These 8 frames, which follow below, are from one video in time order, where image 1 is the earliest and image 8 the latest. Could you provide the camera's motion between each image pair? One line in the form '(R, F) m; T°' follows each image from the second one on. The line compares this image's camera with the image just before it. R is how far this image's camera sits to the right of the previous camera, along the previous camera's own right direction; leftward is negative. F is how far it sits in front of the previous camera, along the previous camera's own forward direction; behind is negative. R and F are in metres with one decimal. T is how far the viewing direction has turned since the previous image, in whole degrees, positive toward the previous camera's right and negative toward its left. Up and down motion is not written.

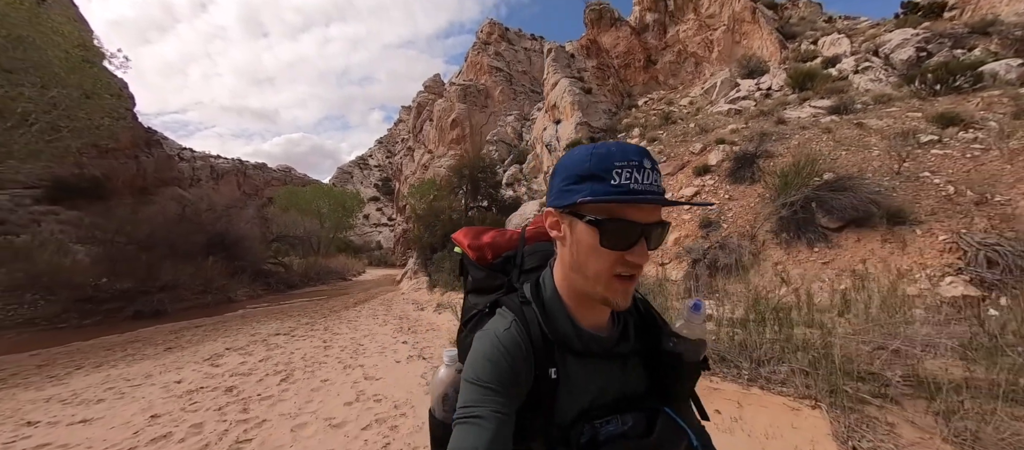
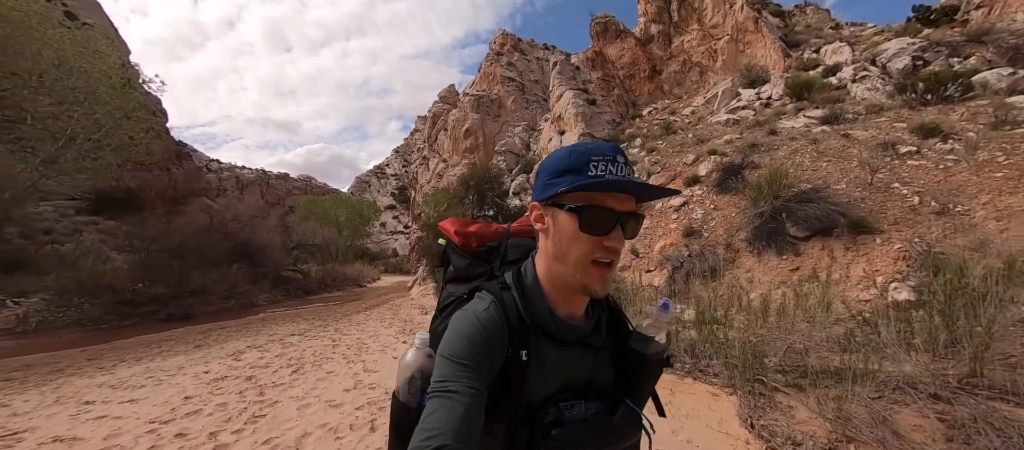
(+0.5, -0.6) m; -2°
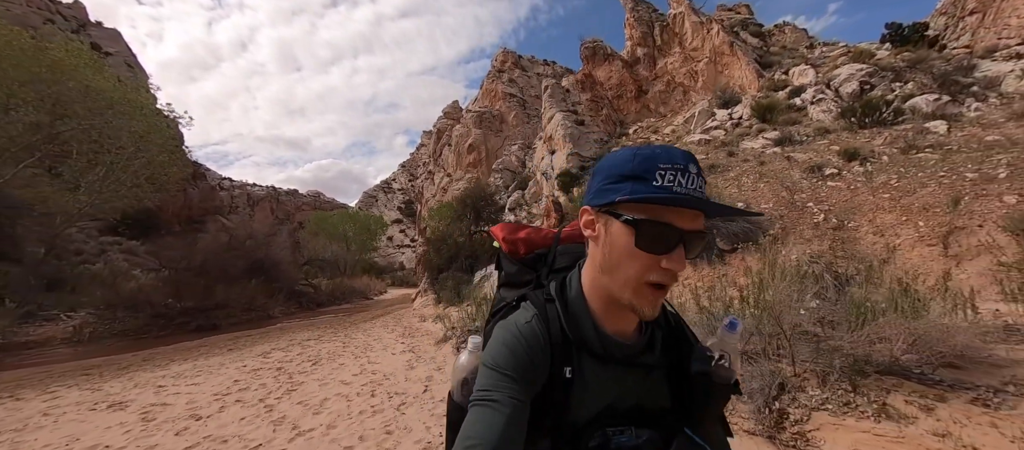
(+0.6, -1.3) m; -1°
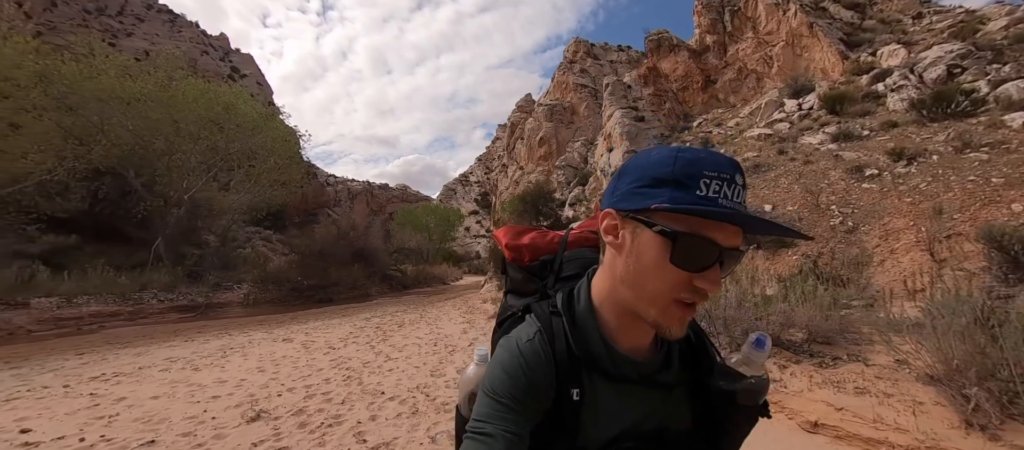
(+1.0, -1.6) m; -12°
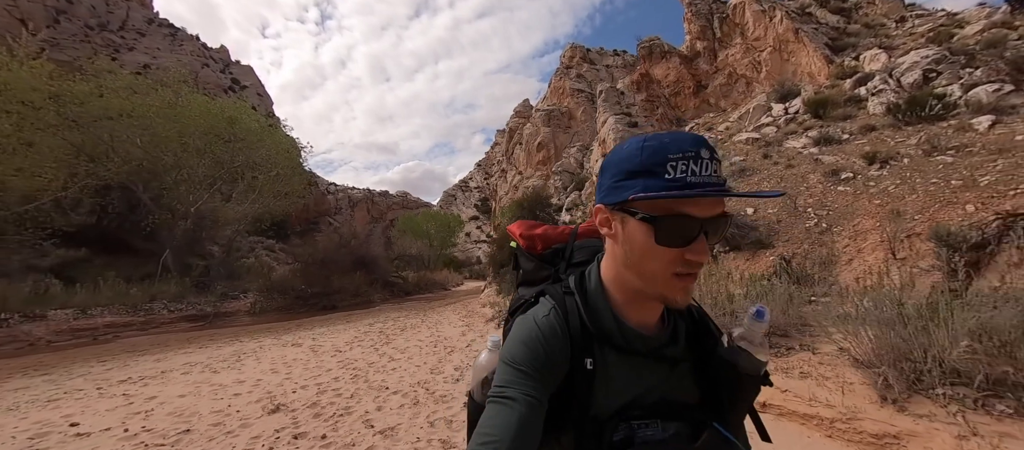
(+0.1, -0.5) m; 0°
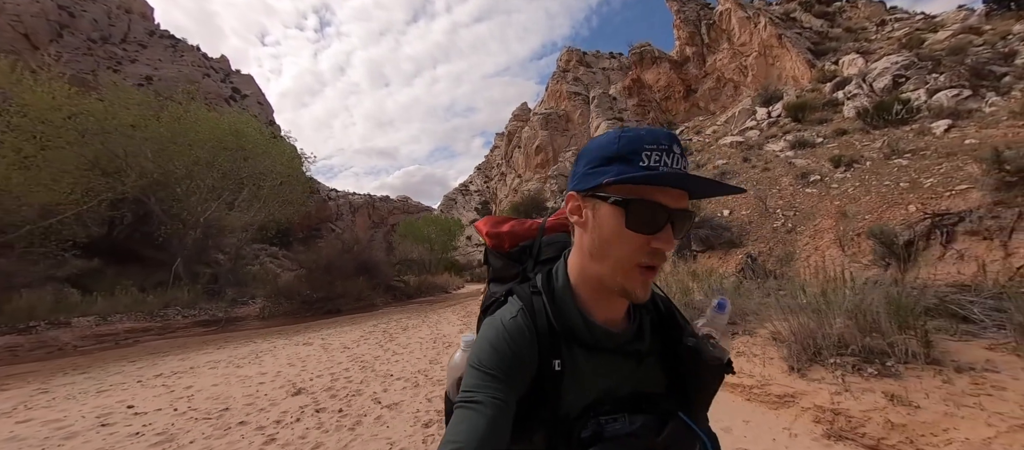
(+0.2, -0.7) m; 0°
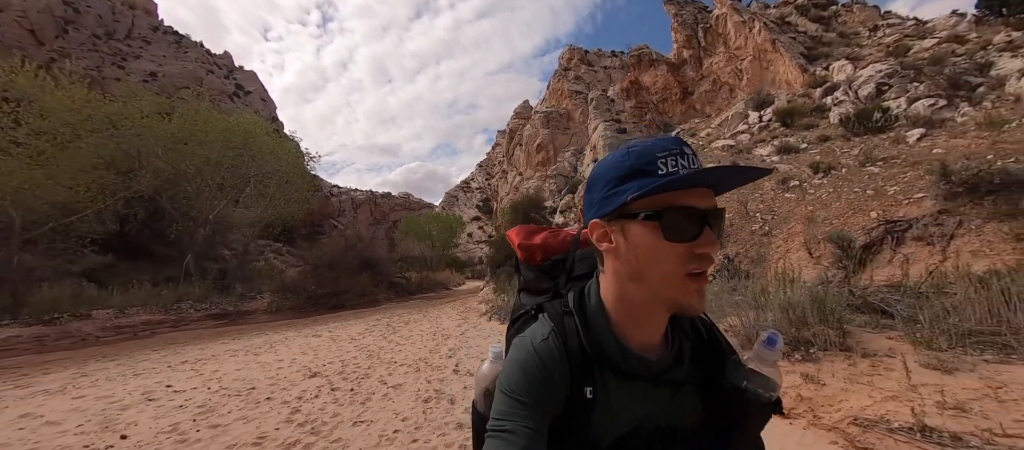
(+0.2, -0.6) m; 0°
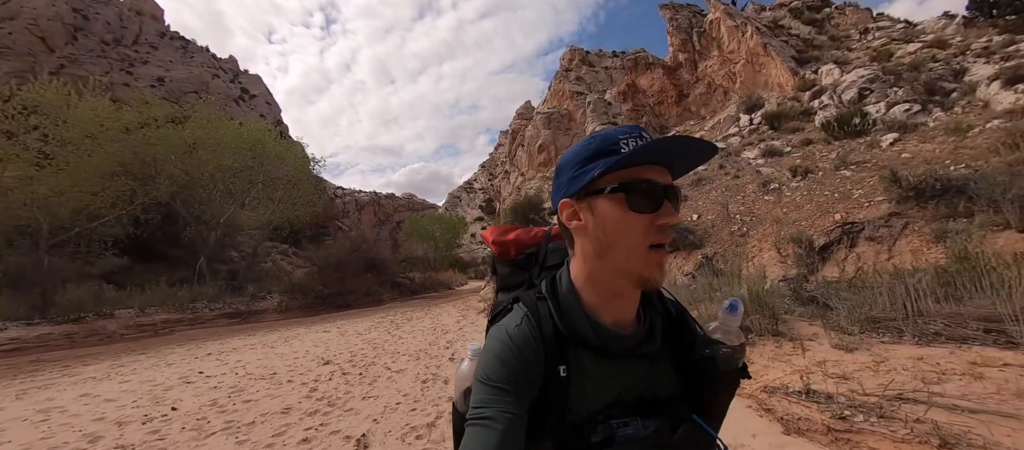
(+0.2, -0.7) m; -1°
